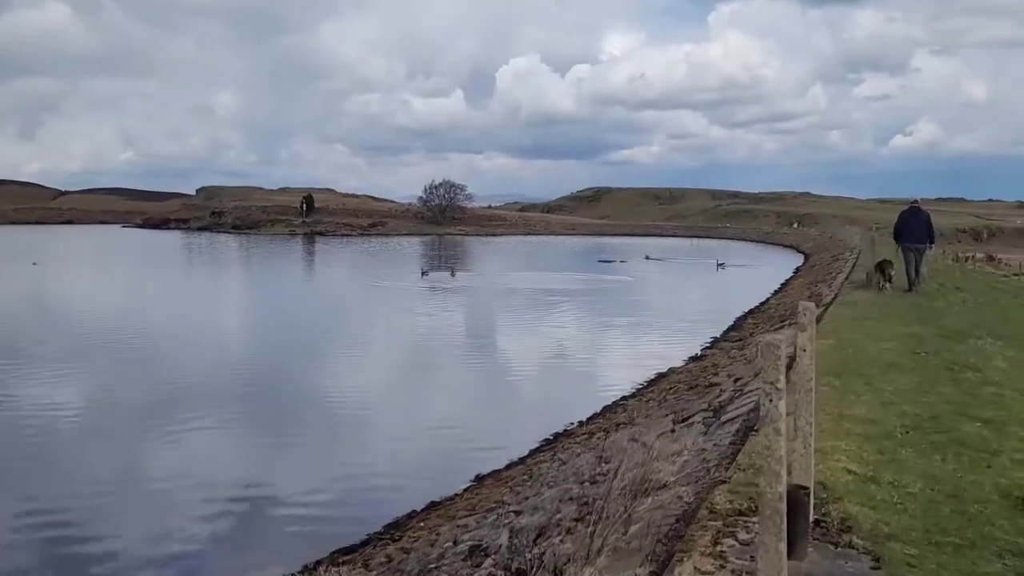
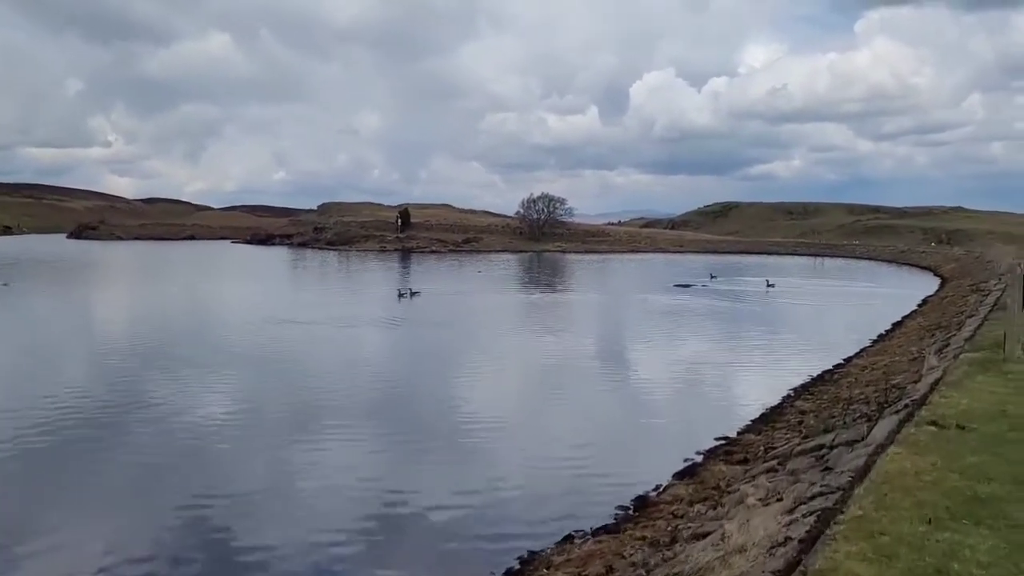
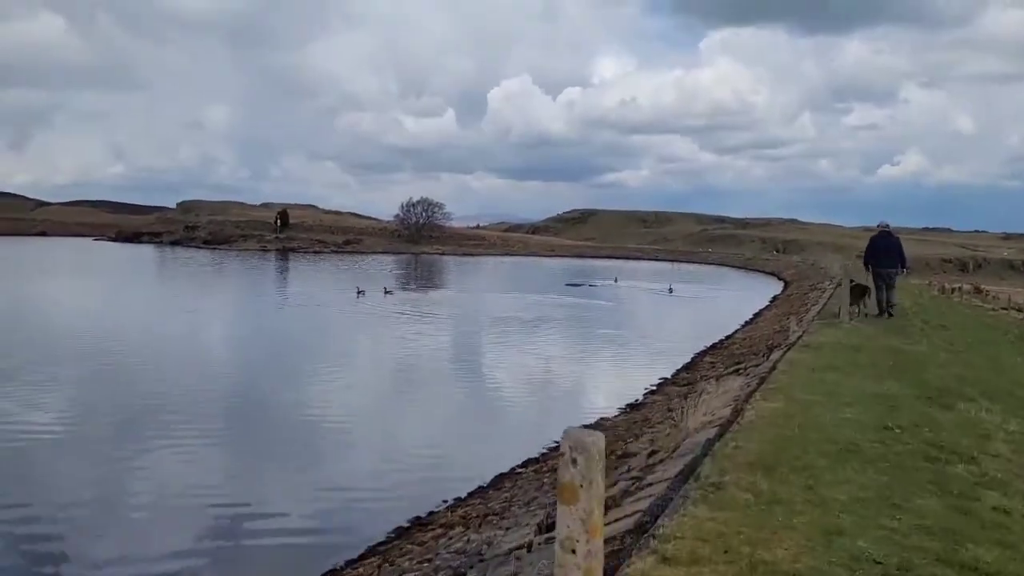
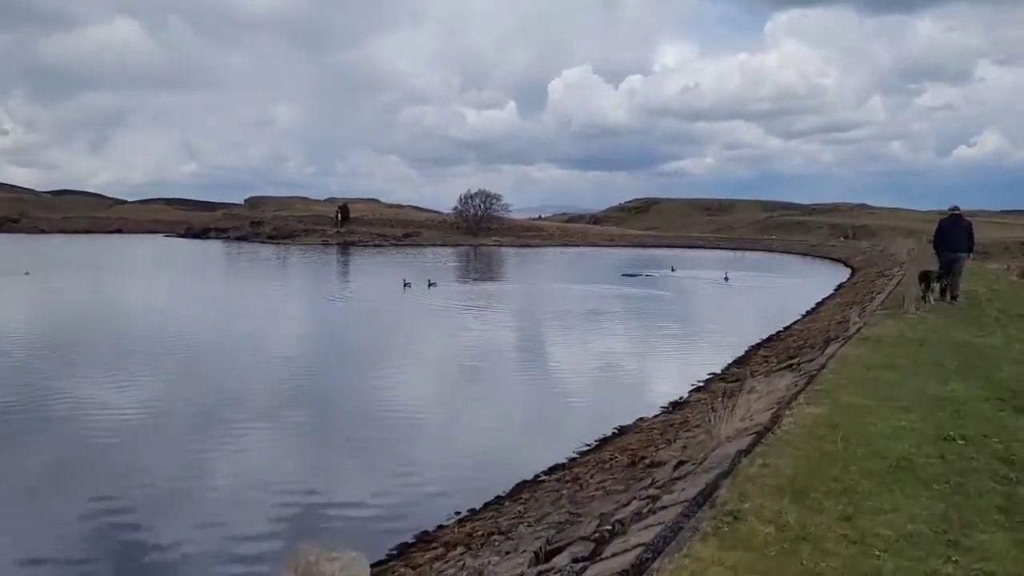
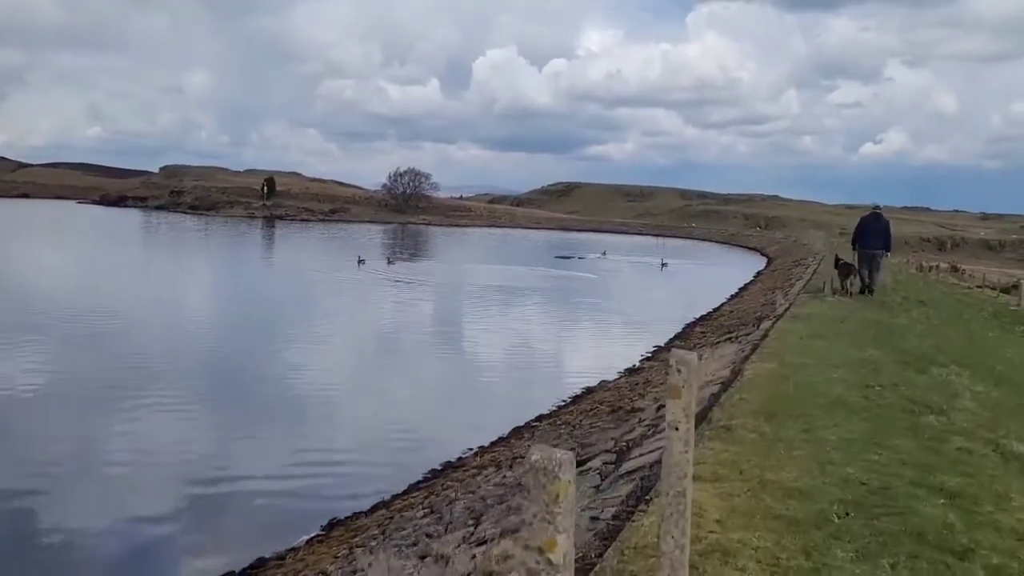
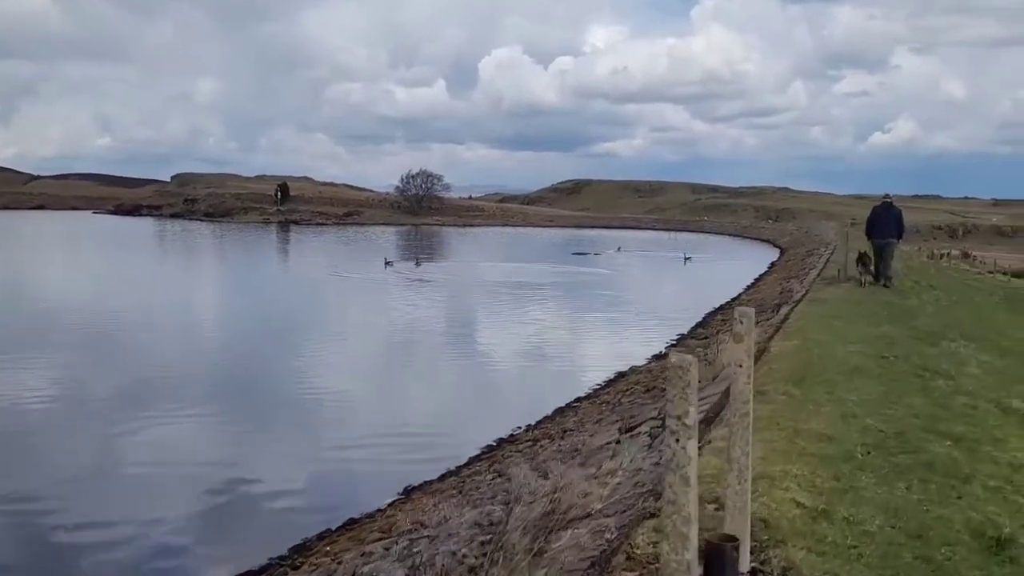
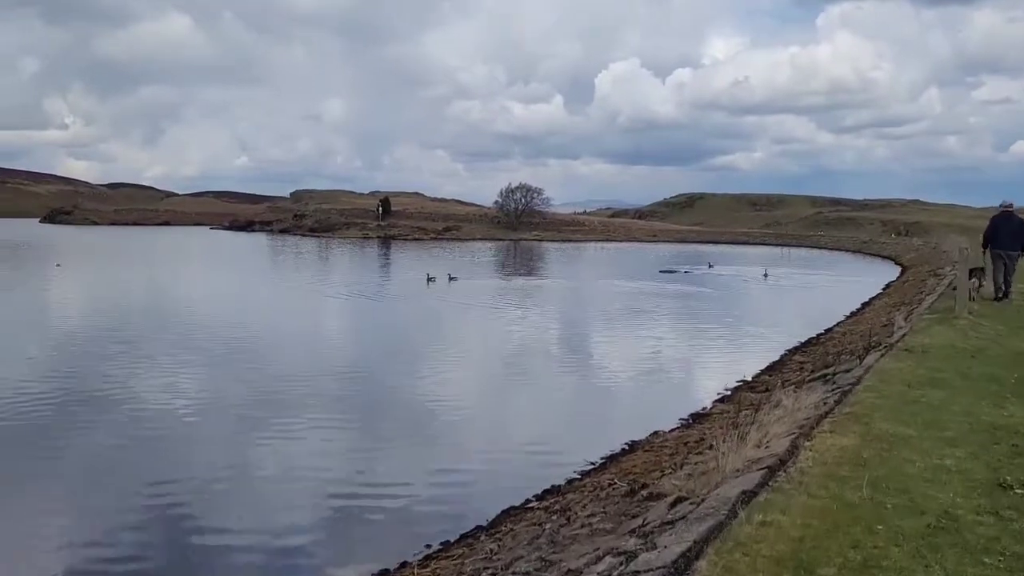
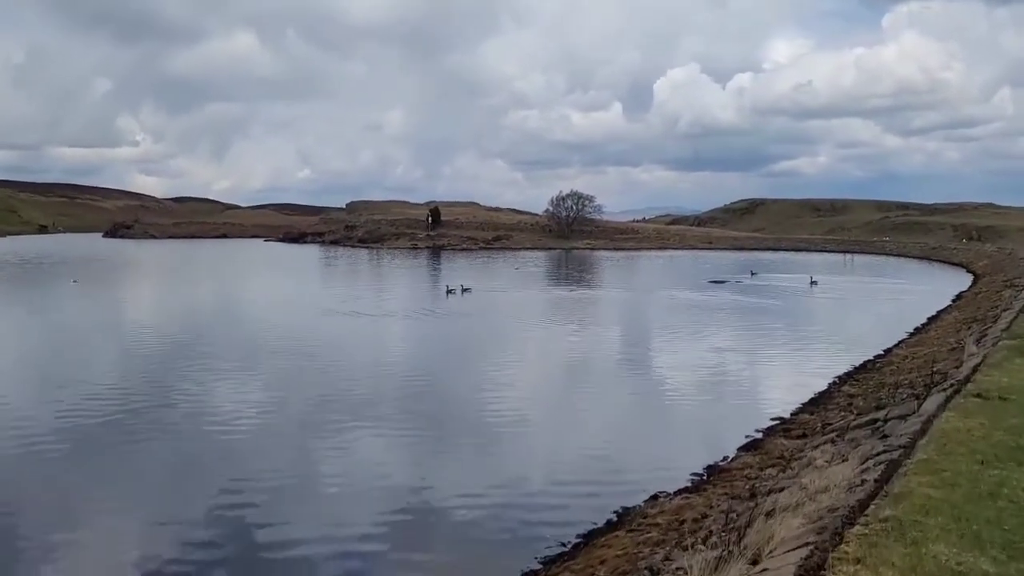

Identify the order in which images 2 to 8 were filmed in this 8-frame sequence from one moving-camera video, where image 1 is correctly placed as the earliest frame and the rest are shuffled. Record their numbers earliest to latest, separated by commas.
6, 5, 3, 4, 7, 8, 2
